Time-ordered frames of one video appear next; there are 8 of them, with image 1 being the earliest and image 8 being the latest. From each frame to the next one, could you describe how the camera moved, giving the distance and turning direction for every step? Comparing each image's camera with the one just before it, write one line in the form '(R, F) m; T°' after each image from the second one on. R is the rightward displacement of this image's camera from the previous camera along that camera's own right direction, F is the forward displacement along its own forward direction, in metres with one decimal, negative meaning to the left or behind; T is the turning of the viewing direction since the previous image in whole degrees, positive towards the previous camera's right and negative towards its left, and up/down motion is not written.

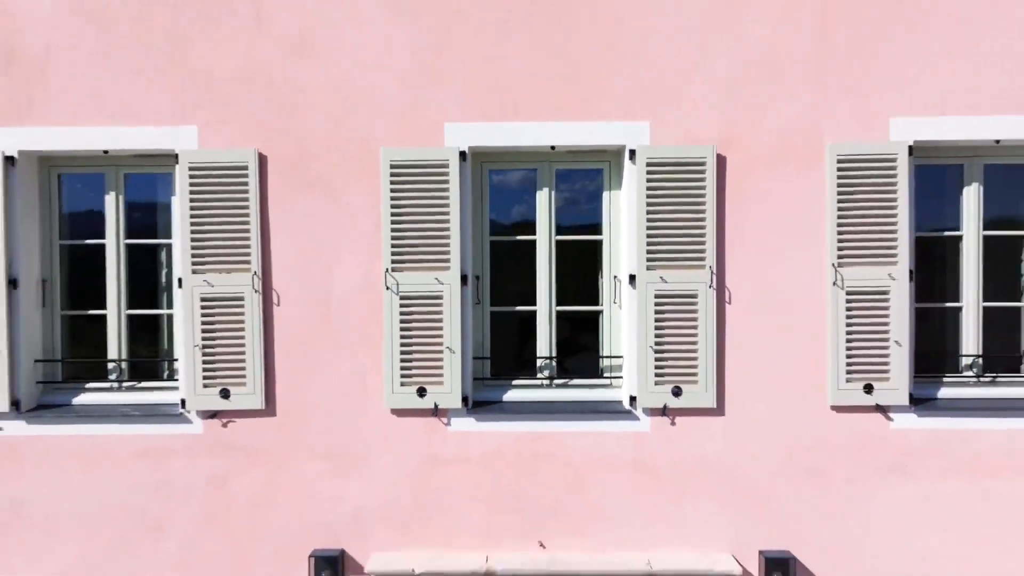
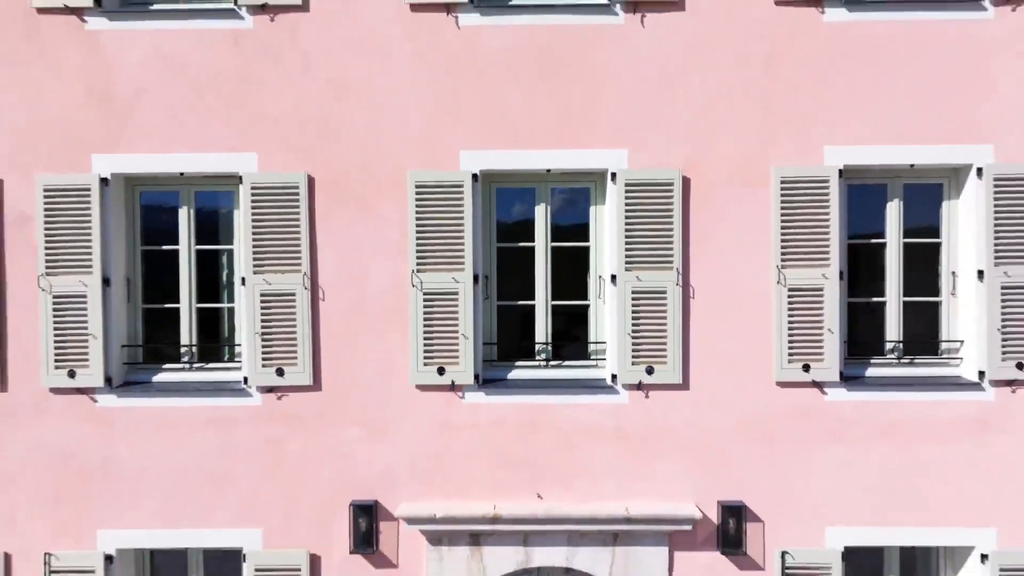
(0.0, -0.9) m; 0°
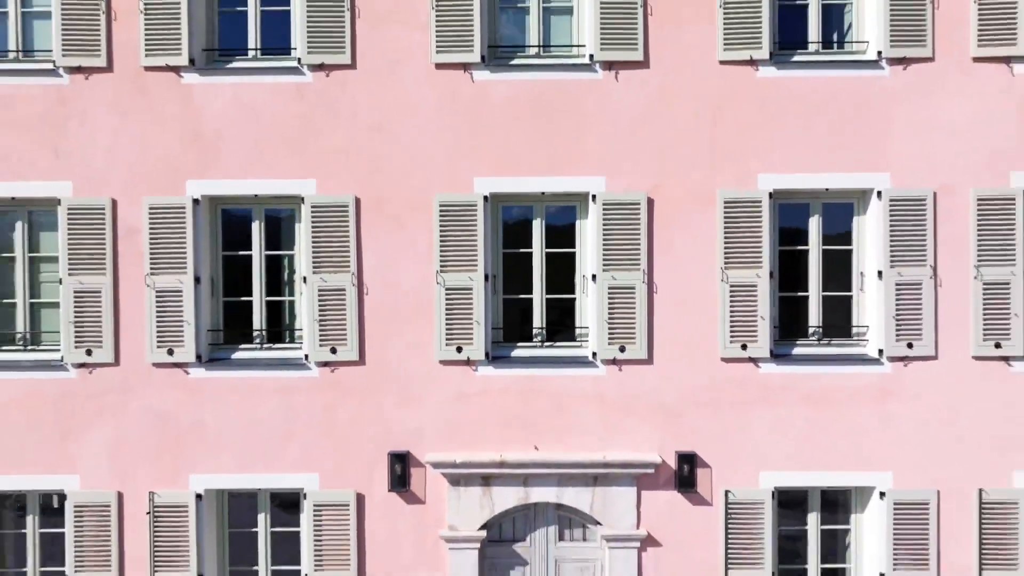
(0.0, -1.4) m; 0°
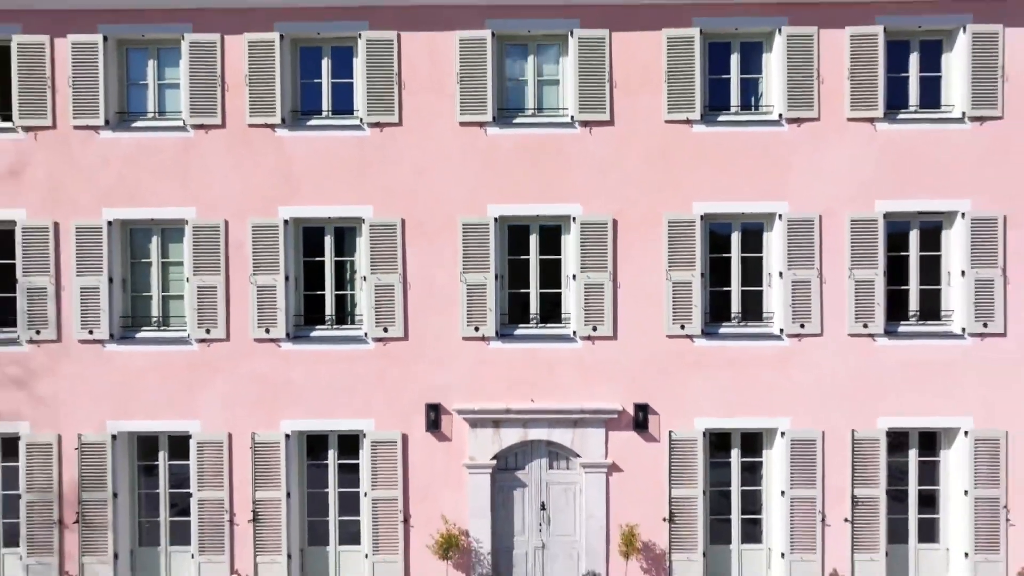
(0.0, -2.5) m; 0°
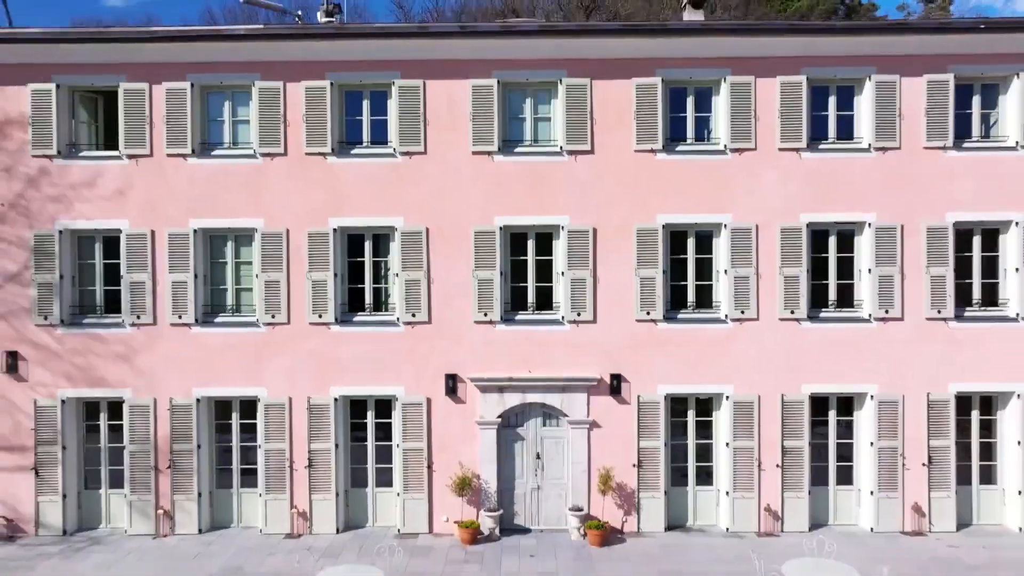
(0.0, -2.4) m; 0°
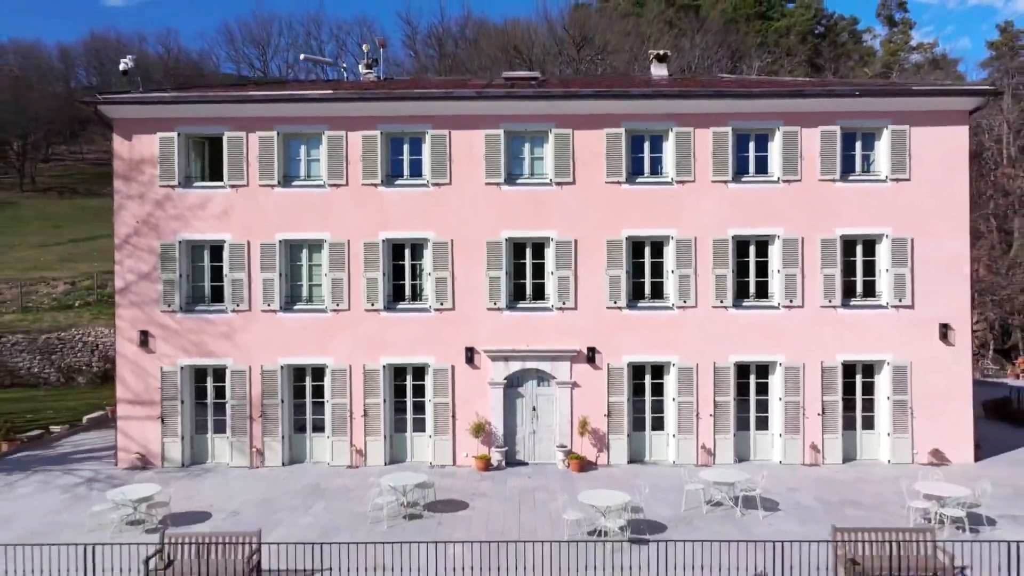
(0.0, -4.0) m; 0°
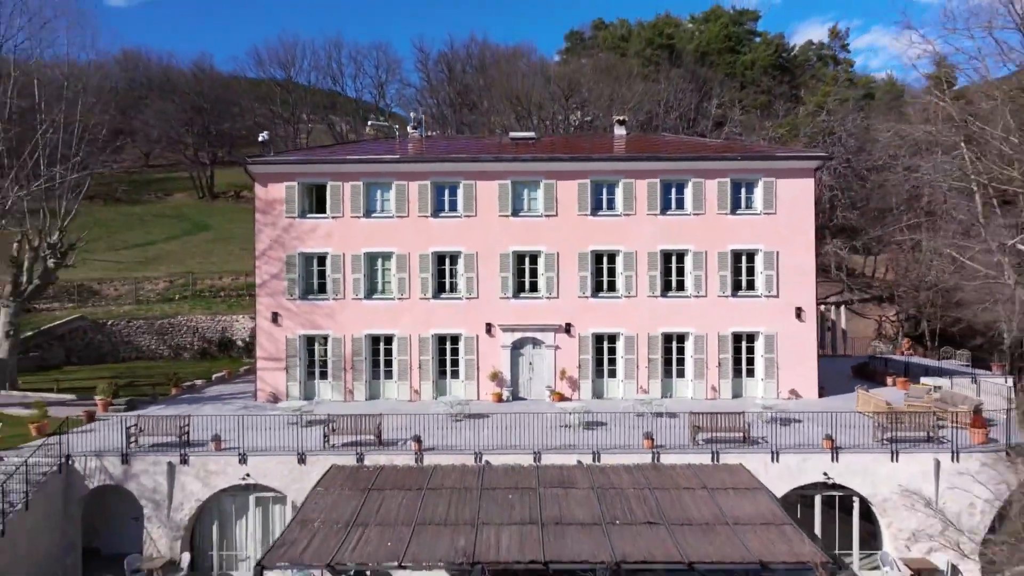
(-0.1, -8.1) m; 0°
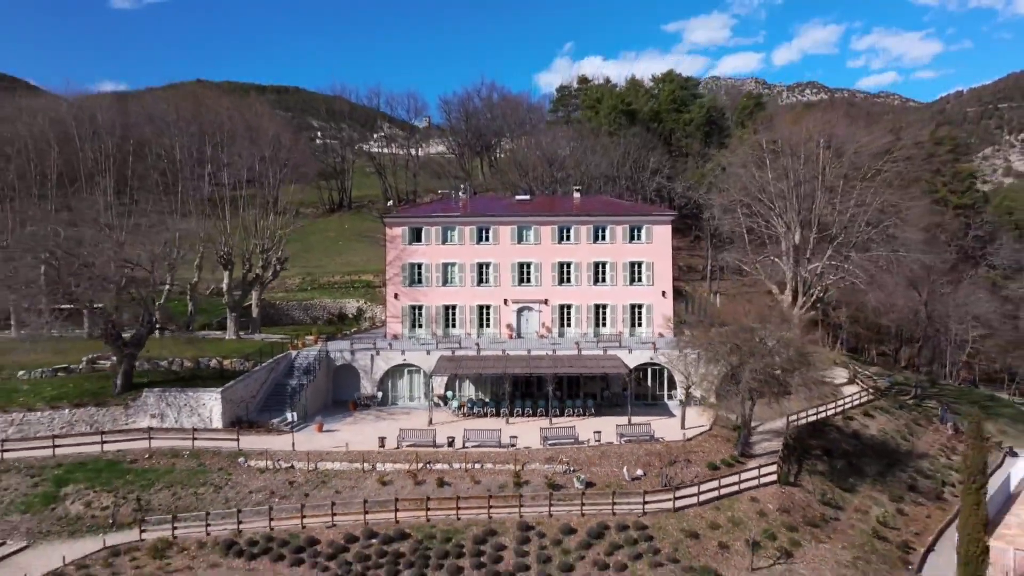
(-0.3, -22.4) m; 0°
